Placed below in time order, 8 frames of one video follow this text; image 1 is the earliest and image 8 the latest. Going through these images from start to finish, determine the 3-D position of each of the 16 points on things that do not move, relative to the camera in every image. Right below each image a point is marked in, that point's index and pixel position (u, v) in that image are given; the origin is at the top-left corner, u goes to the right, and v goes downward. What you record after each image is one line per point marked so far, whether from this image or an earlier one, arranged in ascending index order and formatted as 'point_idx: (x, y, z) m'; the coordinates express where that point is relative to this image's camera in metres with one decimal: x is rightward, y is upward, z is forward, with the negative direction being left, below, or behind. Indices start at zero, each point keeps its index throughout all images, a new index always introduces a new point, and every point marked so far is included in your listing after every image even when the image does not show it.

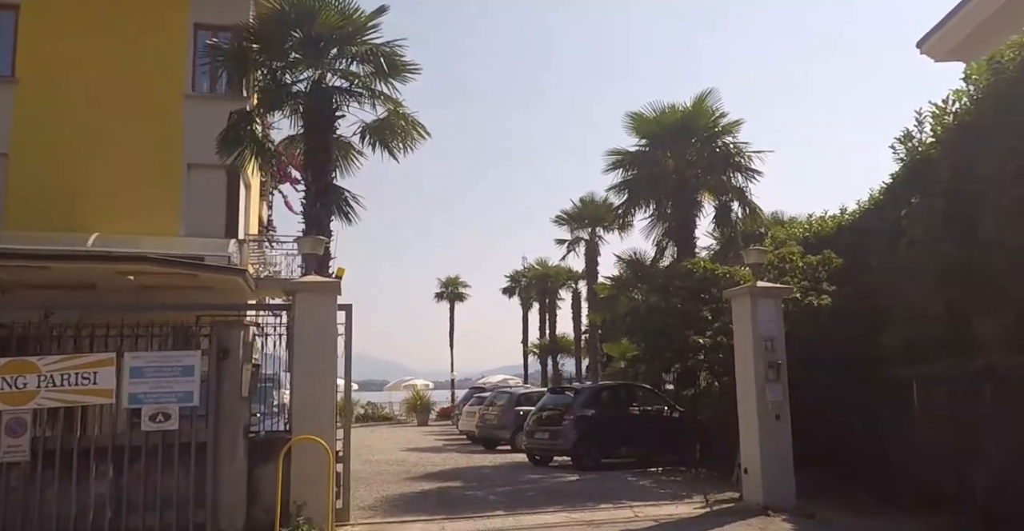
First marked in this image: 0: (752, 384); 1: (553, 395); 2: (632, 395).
0: (+3.2, -1.6, +10.2) m
1: (+0.9, -2.8, +16.8) m
2: (+2.5, -2.8, +16.2) m
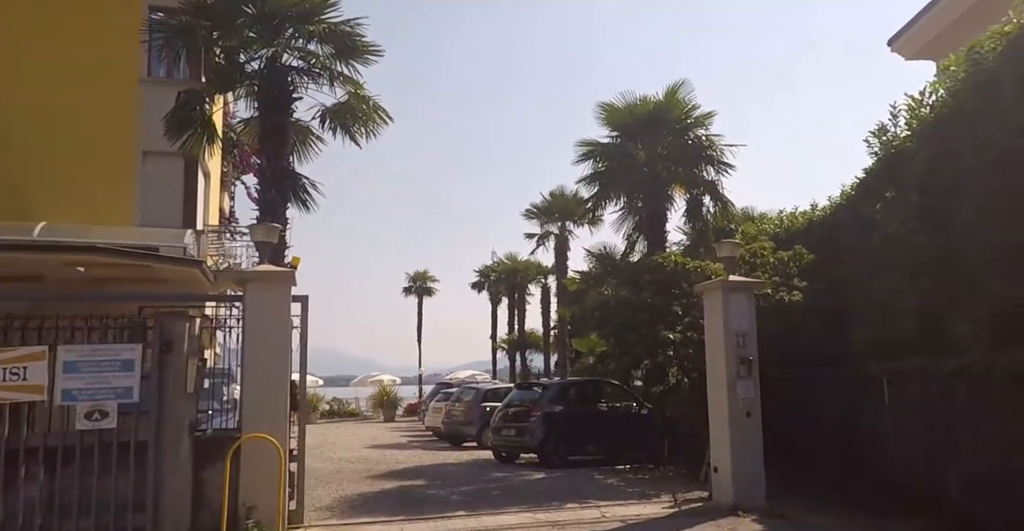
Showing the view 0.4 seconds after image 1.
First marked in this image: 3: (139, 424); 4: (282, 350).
0: (+2.8, -1.5, +10.0) m
1: (+0.2, -2.7, +16.4) m
2: (+1.8, -2.6, +15.9) m
3: (-3.8, -1.6, +7.8) m
4: (-2.6, -1.0, +8.7) m
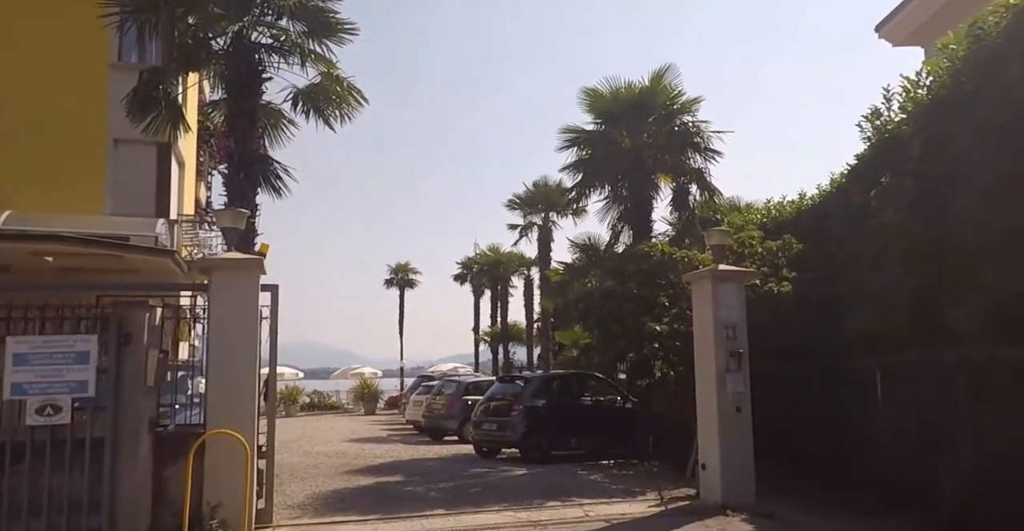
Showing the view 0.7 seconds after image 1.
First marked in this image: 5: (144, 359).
0: (+2.5, -1.4, +9.6) m
1: (-0.2, -2.5, +16.0) m
2: (+1.5, -2.4, +15.6) m
3: (-4.0, -1.5, +7.3) m
4: (-2.8, -0.9, +8.2) m
5: (-3.6, -0.9, +7.5) m
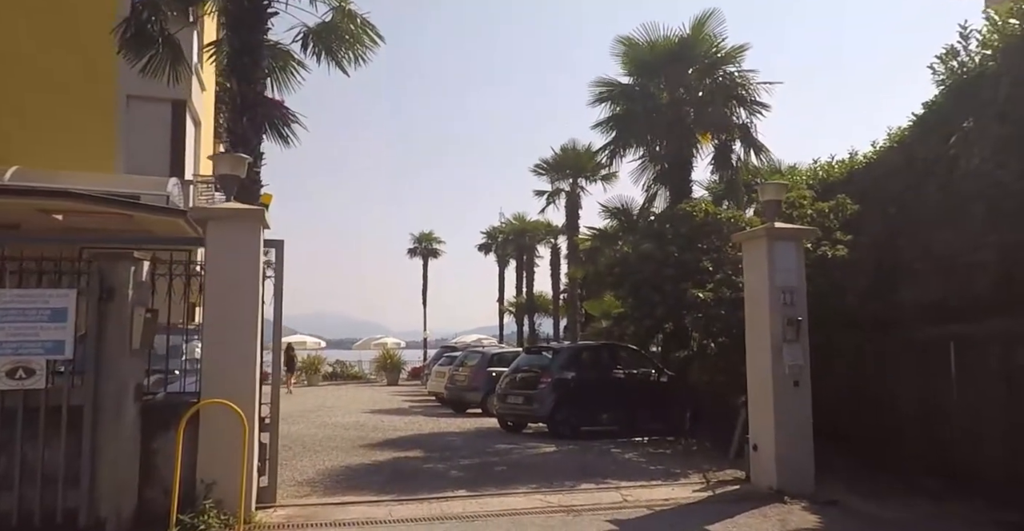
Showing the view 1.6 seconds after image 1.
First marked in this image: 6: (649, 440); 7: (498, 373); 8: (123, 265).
0: (+2.9, -0.9, +8.6) m
1: (+0.3, -1.8, +15.1) m
2: (+2.0, -1.8, +14.6) m
3: (-3.7, -1.0, +6.5) m
4: (-2.5, -0.4, +7.3) m
5: (-3.3, -0.5, +6.6) m
6: (+2.5, -3.2, +14.1) m
7: (-0.4, -2.8, +19.8) m
8: (-3.4, 0.0, +6.6) m
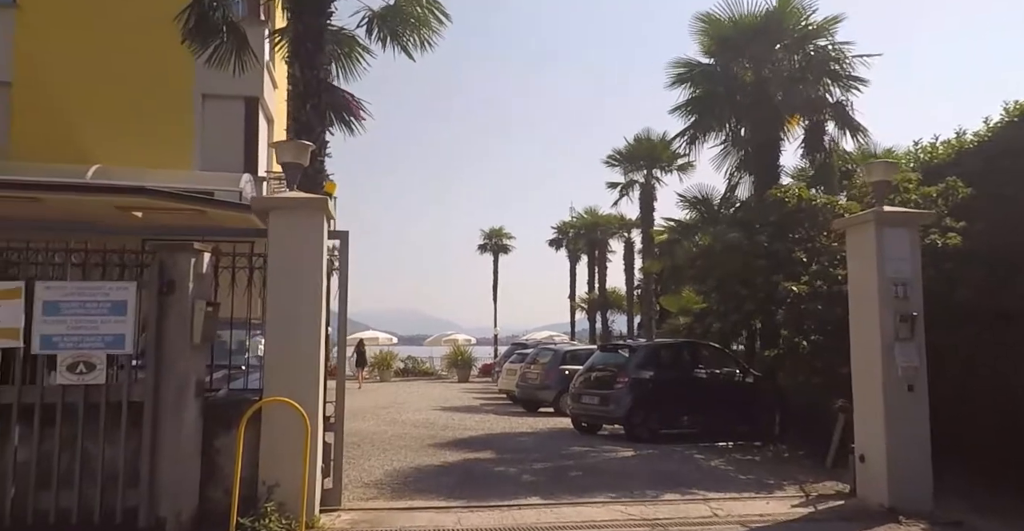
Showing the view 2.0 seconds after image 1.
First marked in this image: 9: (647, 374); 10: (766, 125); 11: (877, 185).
0: (+3.7, -0.8, +7.7) m
1: (+1.7, -1.7, +14.5) m
2: (+3.3, -1.6, +13.8) m
3: (-3.1, -0.9, +6.2) m
4: (-1.8, -0.3, +6.9) m
5: (-2.7, -0.4, +6.3) m
6: (+3.8, -3.1, +13.2) m
7: (+1.5, -2.6, +19.2) m
8: (-2.7, +0.1, +6.3) m
9: (+2.4, -1.9, +13.5) m
10: (+4.5, +2.5, +13.4) m
11: (+4.0, +0.9, +8.4) m
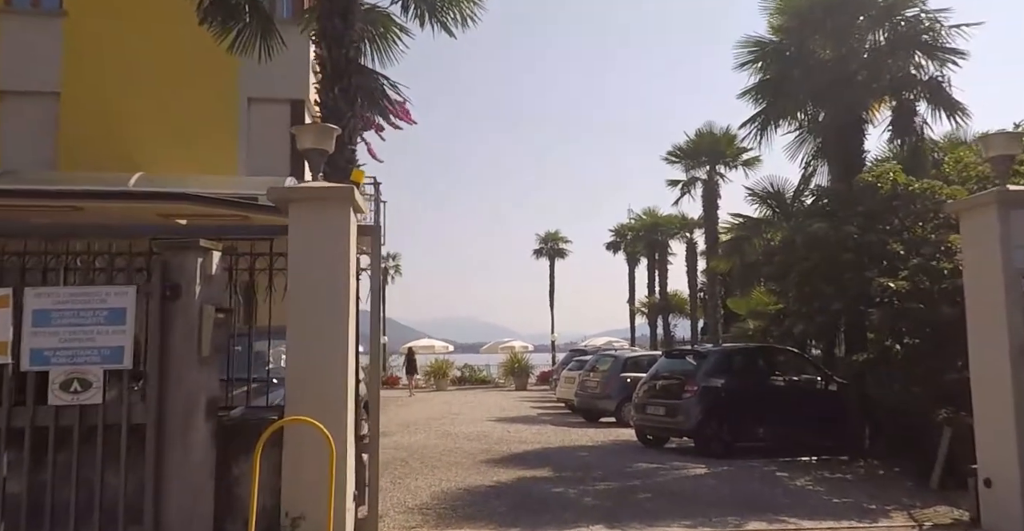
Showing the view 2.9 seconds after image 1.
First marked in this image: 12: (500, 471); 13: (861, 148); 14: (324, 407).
0: (+4.1, -0.7, +6.4) m
1: (+2.7, -1.6, +13.3) m
2: (+4.3, -1.6, +12.5) m
3: (-2.7, -1.0, +5.5) m
4: (-1.4, -0.3, +6.1) m
5: (-2.3, -0.4, +5.5) m
6: (+4.8, -3.0, +11.9) m
7: (+2.9, -2.7, +18.1) m
8: (-2.4, +0.1, +5.5) m
9: (+3.3, -1.9, +12.3) m
10: (+5.3, +2.6, +12.1) m
11: (+4.5, +1.0, +7.1) m
12: (-0.2, -2.8, +10.6) m
13: (+5.5, +1.9, +12.2) m
14: (-1.5, -1.1, +6.0) m
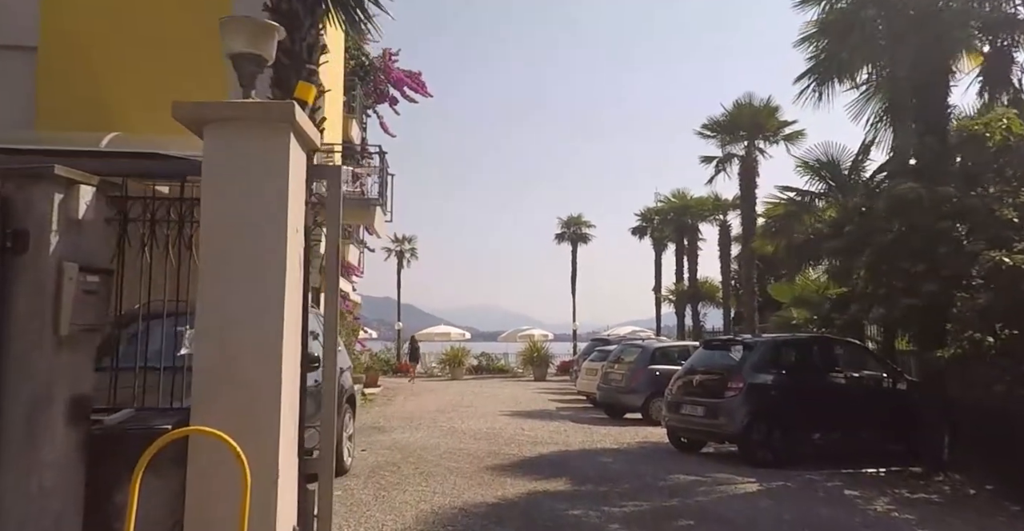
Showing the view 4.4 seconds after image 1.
0: (+4.1, -0.4, +4.5) m
1: (+3.0, -1.3, +11.4) m
2: (+4.5, -1.3, +10.6) m
3: (-2.7, -0.7, +3.8) m
4: (-1.4, 0.0, +4.3) m
5: (-2.3, -0.1, +3.8) m
6: (+4.9, -2.7, +10.0) m
7: (+3.2, -2.2, +16.2) m
8: (-2.4, +0.4, +3.8) m
9: (+3.5, -1.5, +10.4) m
10: (+5.6, +2.9, +10.1) m
11: (+4.6, +1.2, +5.1) m
12: (-0.1, -2.5, +8.8) m
13: (+5.7, +2.2, +10.2) m
14: (-1.5, -0.8, +4.2) m
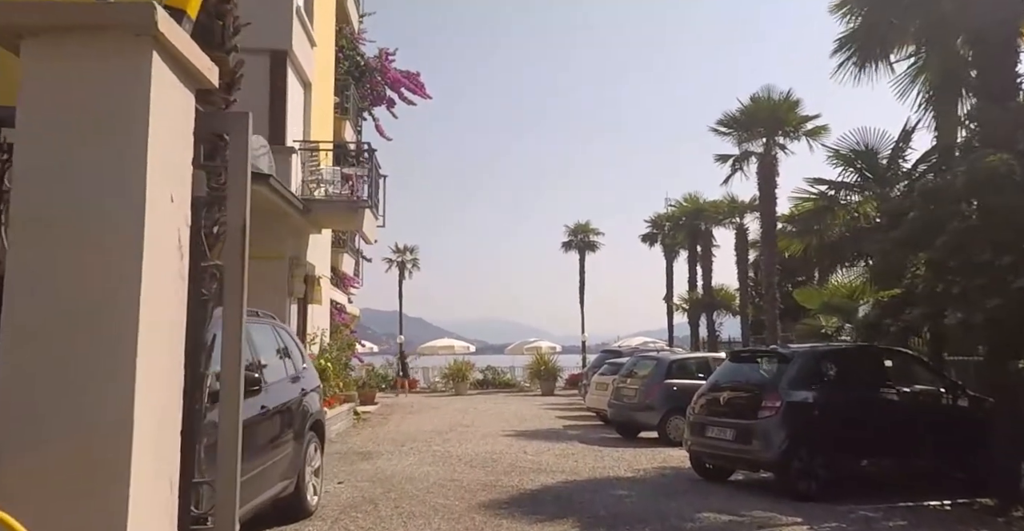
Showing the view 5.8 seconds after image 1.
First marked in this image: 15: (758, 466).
0: (+4.0, -0.3, +3.0) m
1: (+2.9, -1.3, +9.9) m
2: (+4.4, -1.2, +9.1) m
3: (-2.8, -0.6, +2.3) m
4: (-1.5, +0.1, +2.9) m
5: (-2.4, 0.0, +2.4) m
6: (+4.9, -2.7, +8.5) m
7: (+3.2, -2.3, +14.7) m
8: (-2.5, +0.4, +2.4) m
9: (+3.5, -1.5, +8.9) m
10: (+5.5, +2.9, +8.6) m
11: (+4.4, +1.3, +3.6) m
12: (-0.1, -2.5, +7.3) m
13: (+5.7, +2.2, +8.7) m
14: (-1.6, -0.7, +2.8) m
15: (+2.9, -2.3, +8.9) m
